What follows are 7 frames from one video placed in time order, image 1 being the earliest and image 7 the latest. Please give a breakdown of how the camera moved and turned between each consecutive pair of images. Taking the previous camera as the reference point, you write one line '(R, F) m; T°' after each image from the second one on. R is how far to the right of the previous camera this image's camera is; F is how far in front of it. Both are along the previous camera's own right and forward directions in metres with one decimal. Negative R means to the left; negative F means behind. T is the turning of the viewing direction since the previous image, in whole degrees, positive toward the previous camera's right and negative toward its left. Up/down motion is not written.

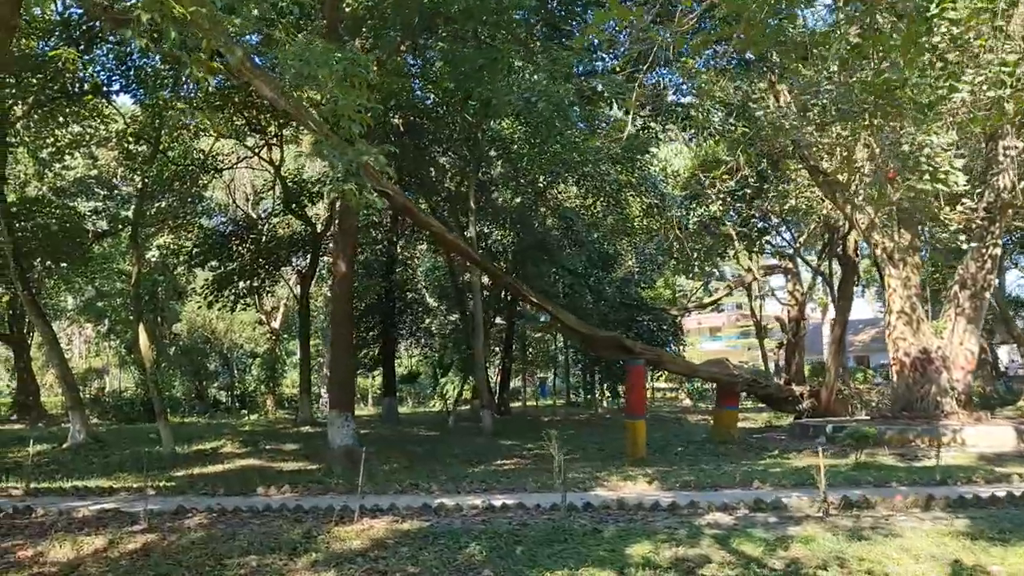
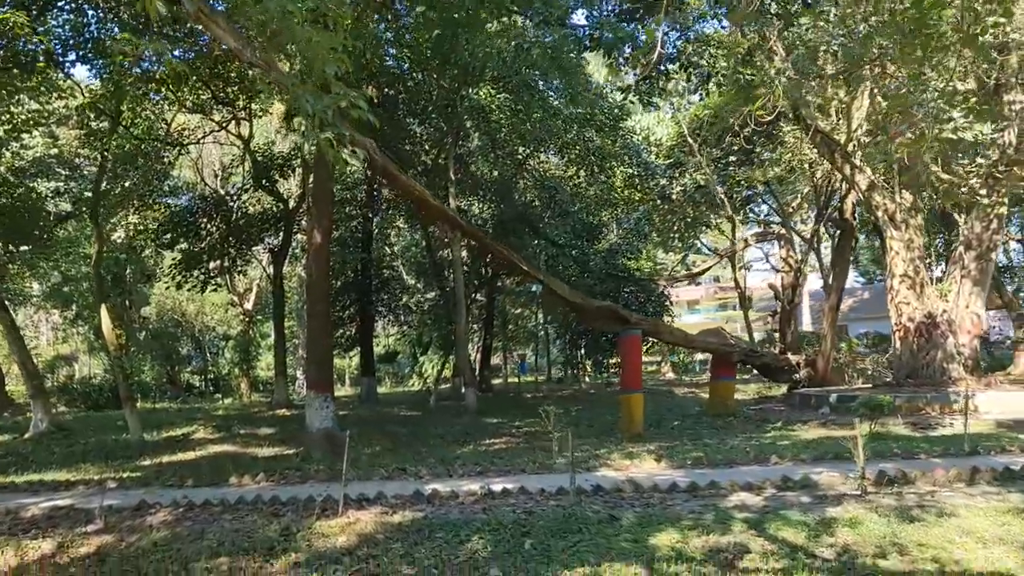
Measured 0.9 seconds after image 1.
(-0.2, +0.8) m; +2°
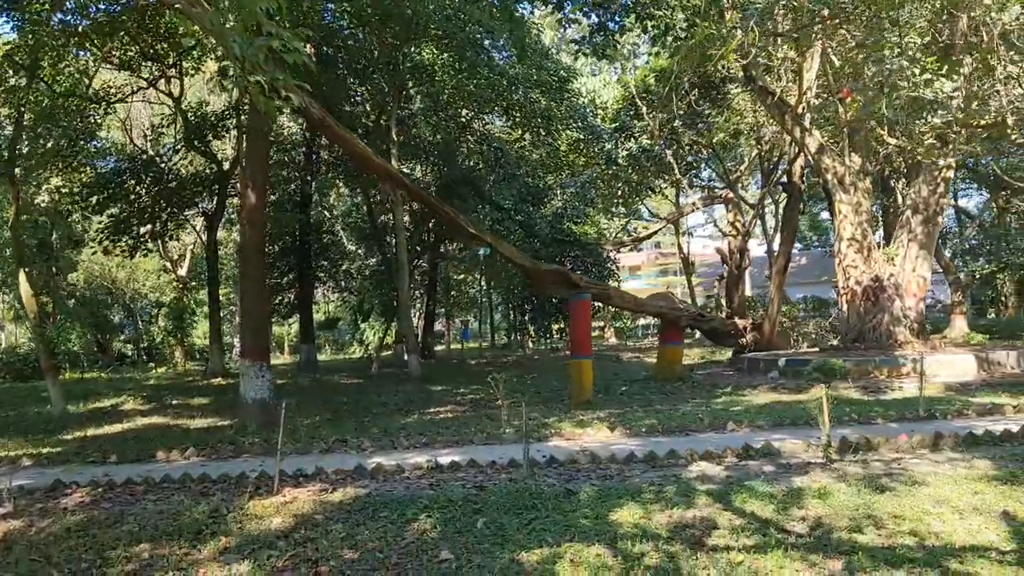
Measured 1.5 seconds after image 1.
(0.0, +0.4) m; +4°
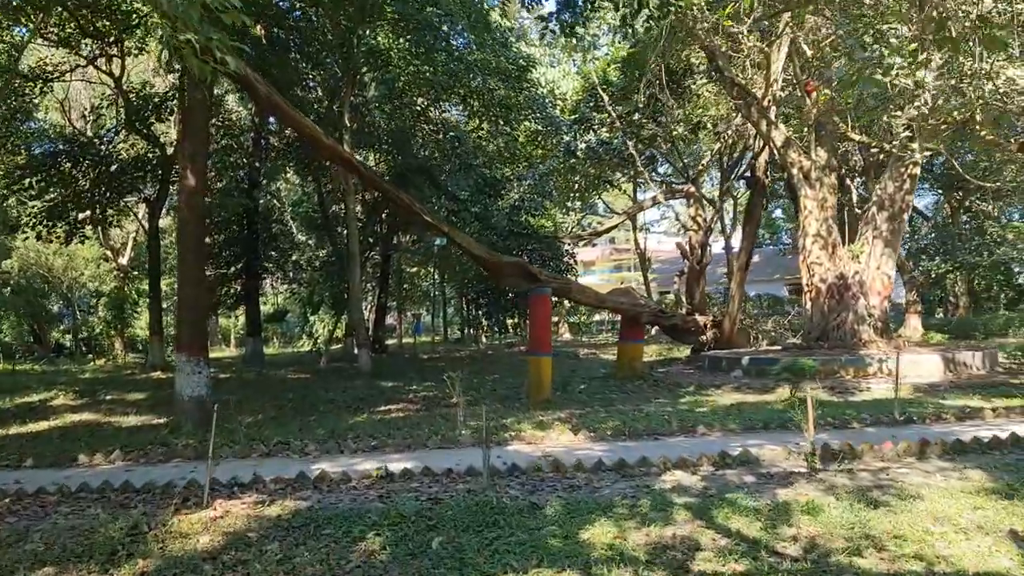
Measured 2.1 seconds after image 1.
(0.0, +0.5) m; +3°
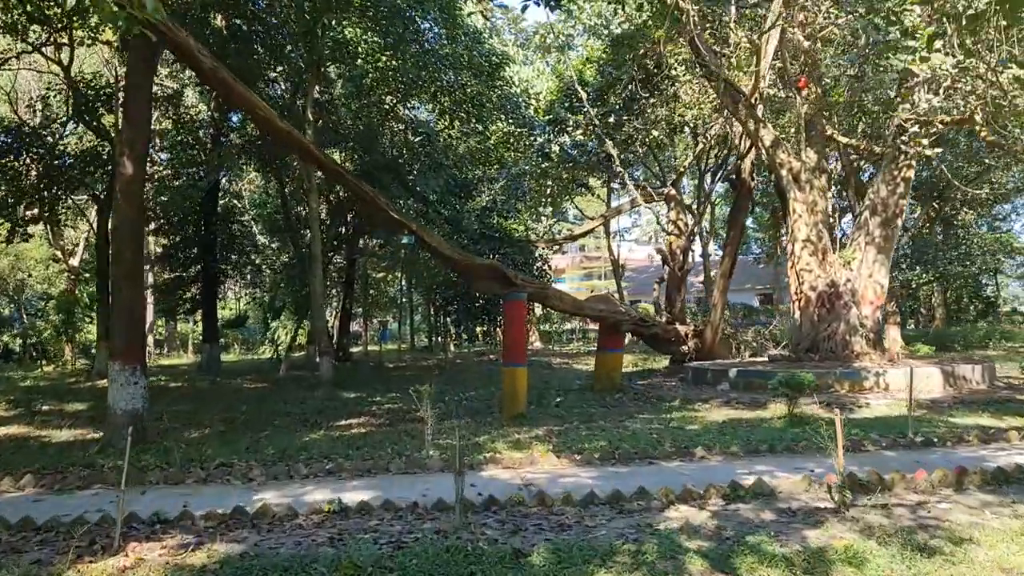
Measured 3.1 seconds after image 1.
(-0.1, +0.8) m; +2°
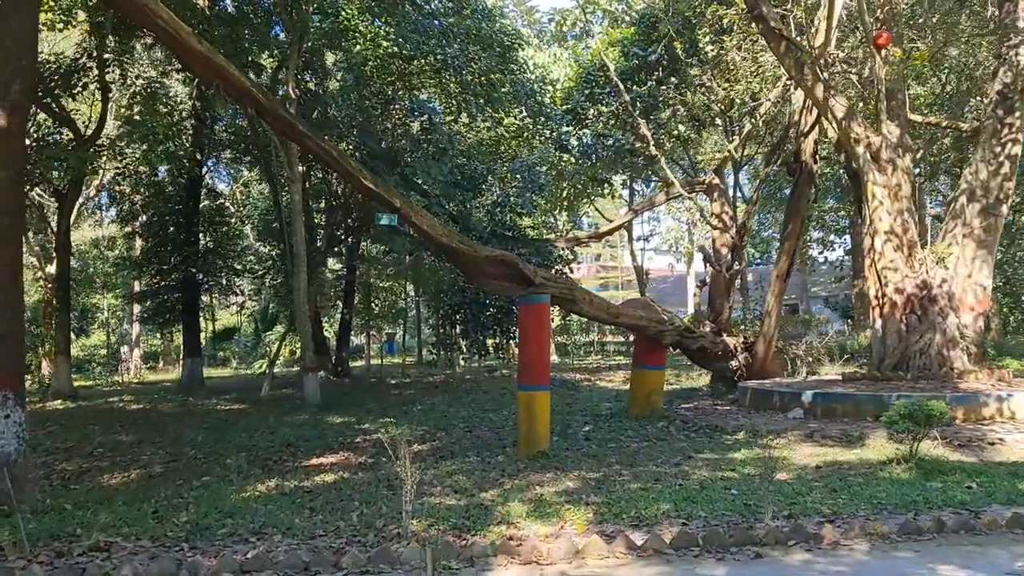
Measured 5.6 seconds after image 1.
(0.0, +2.3) m; -1°
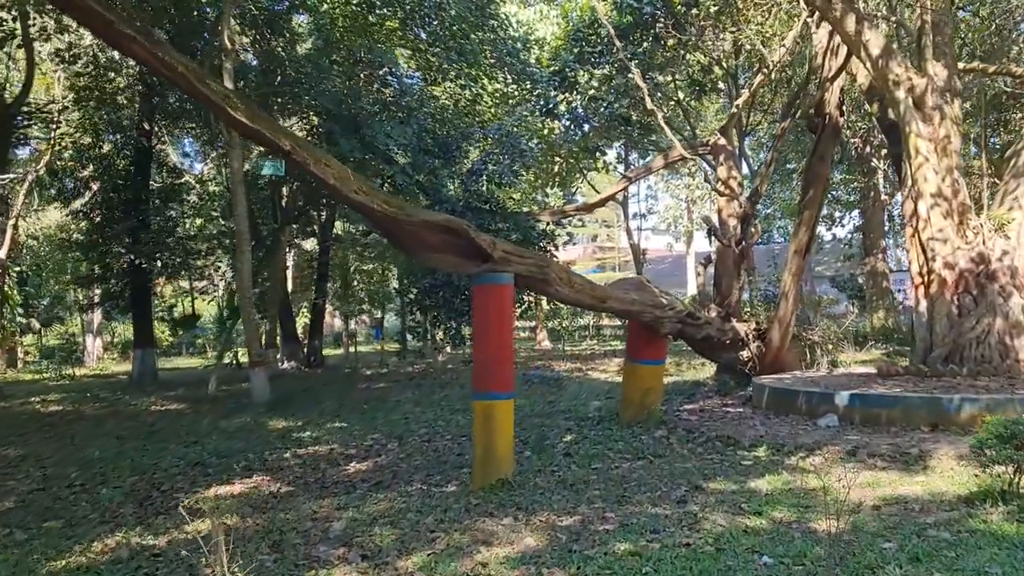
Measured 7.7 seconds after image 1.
(+0.3, +1.8) m; 0°
